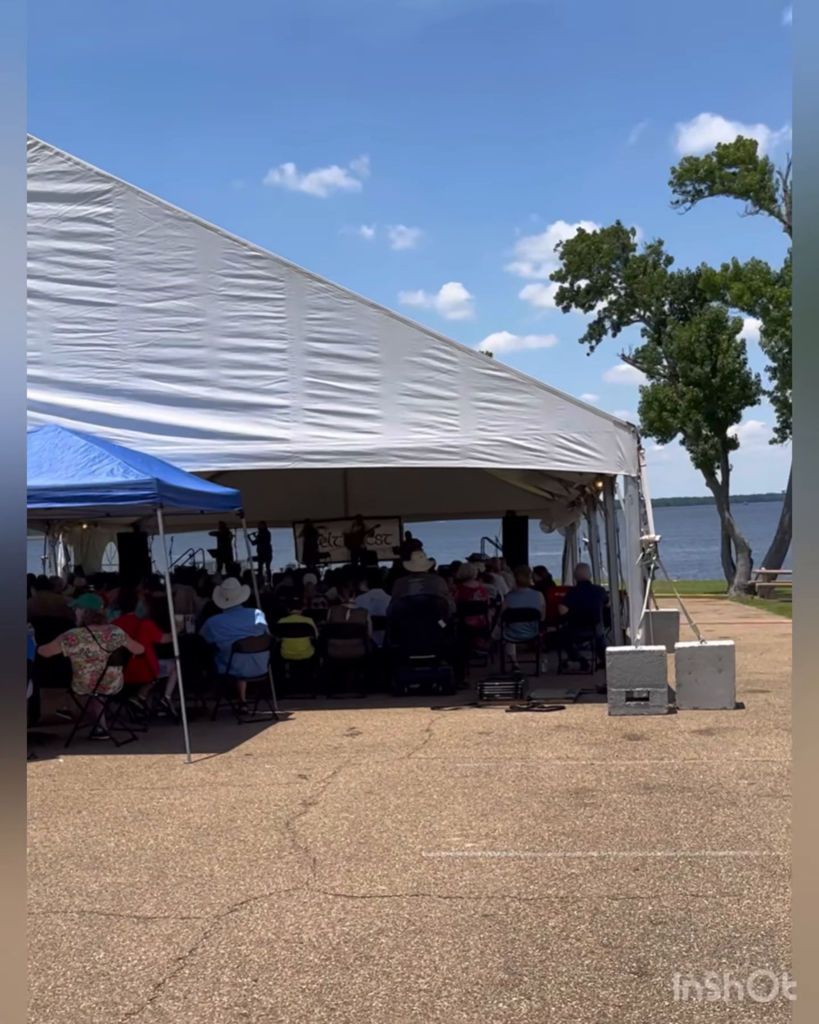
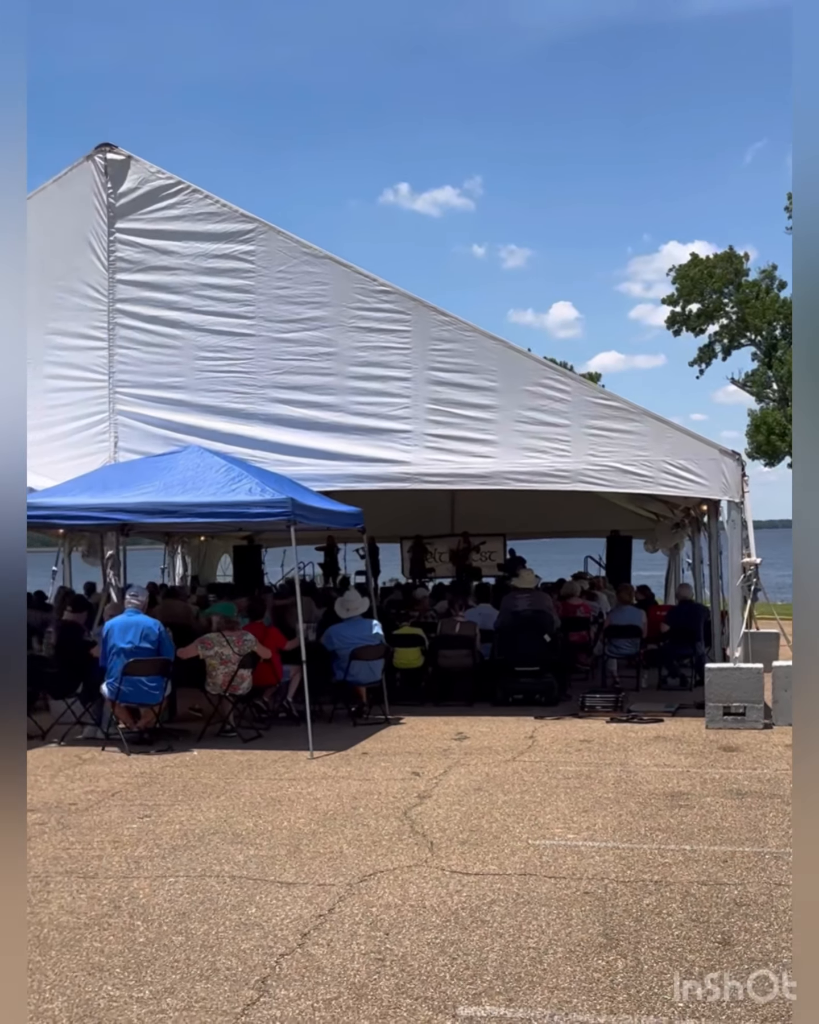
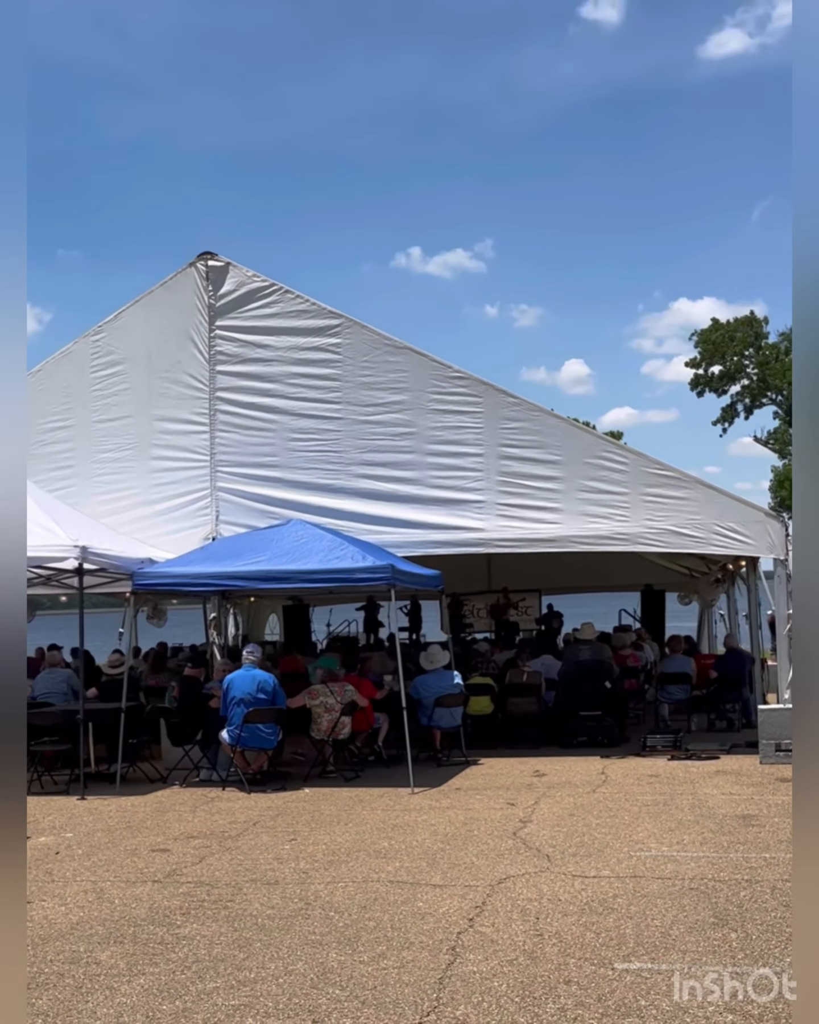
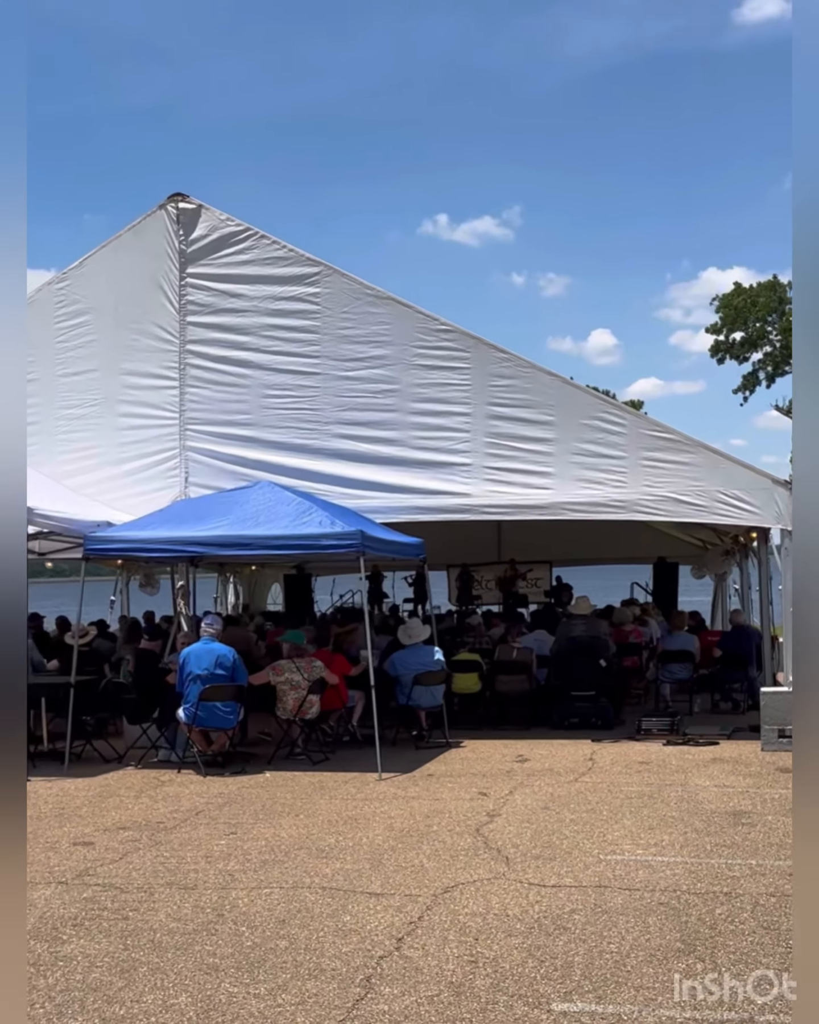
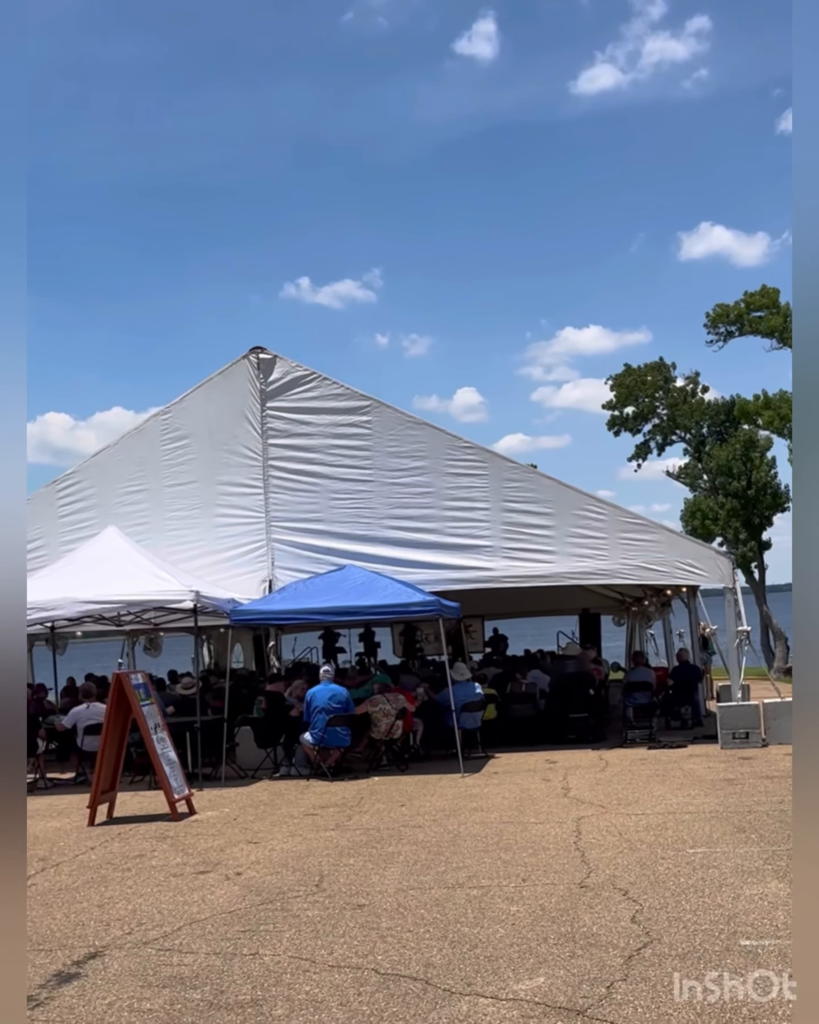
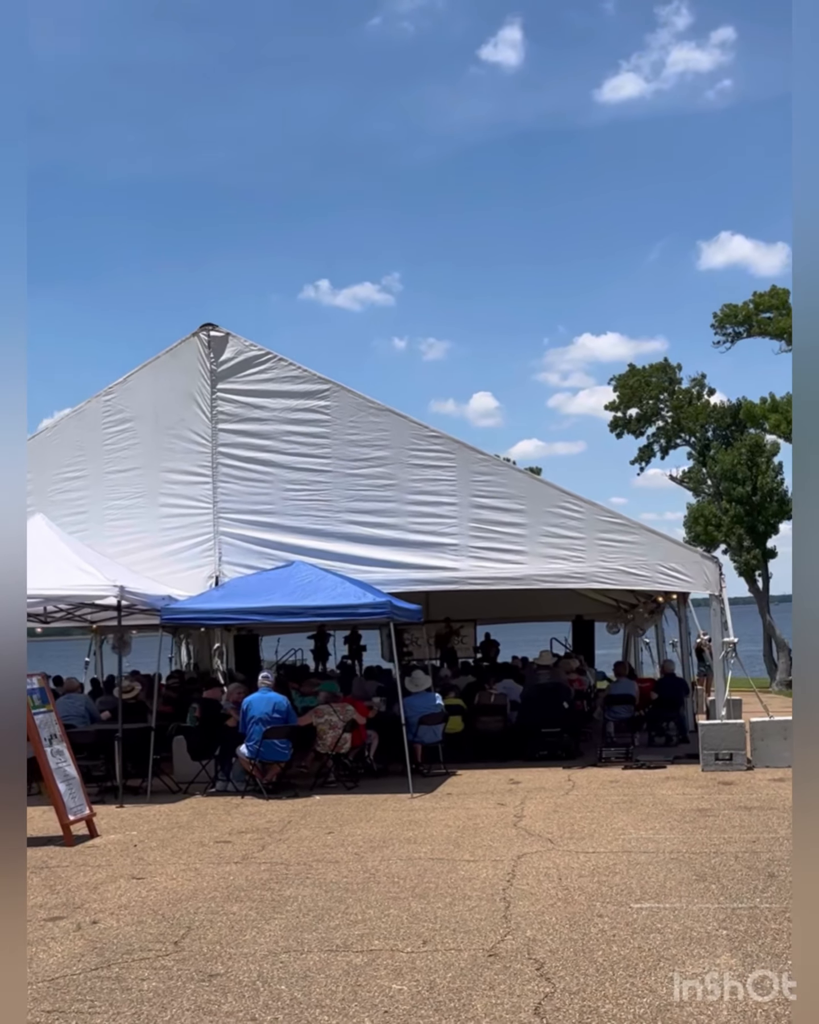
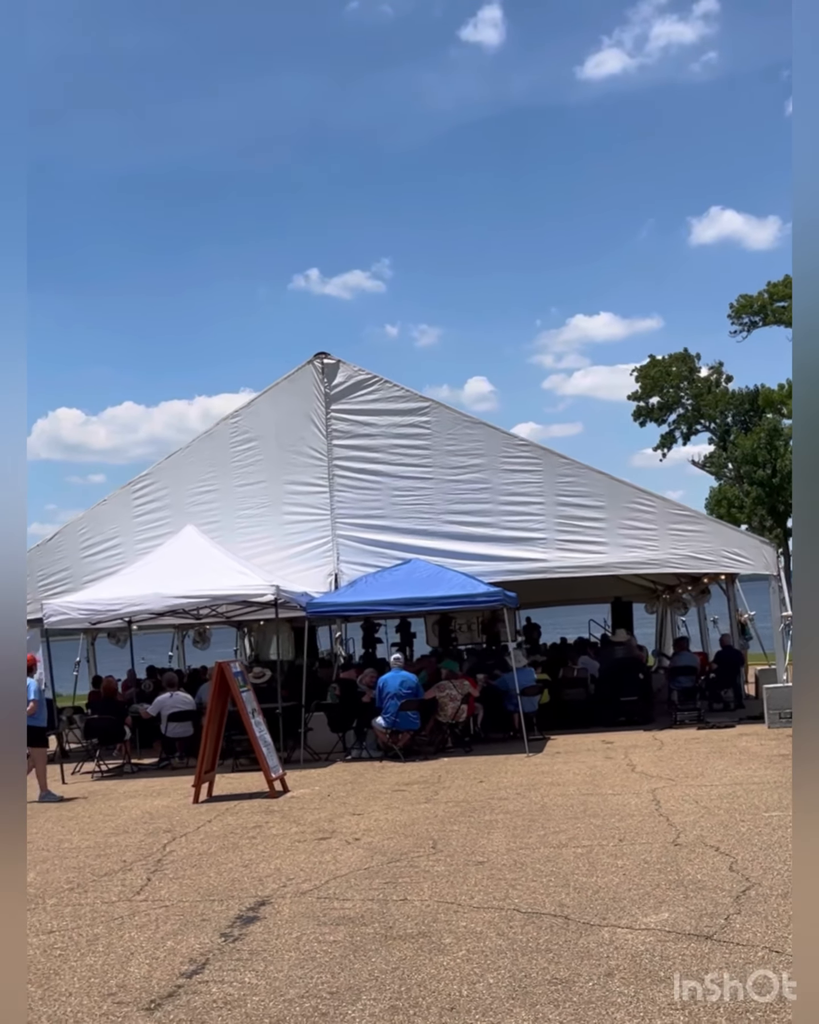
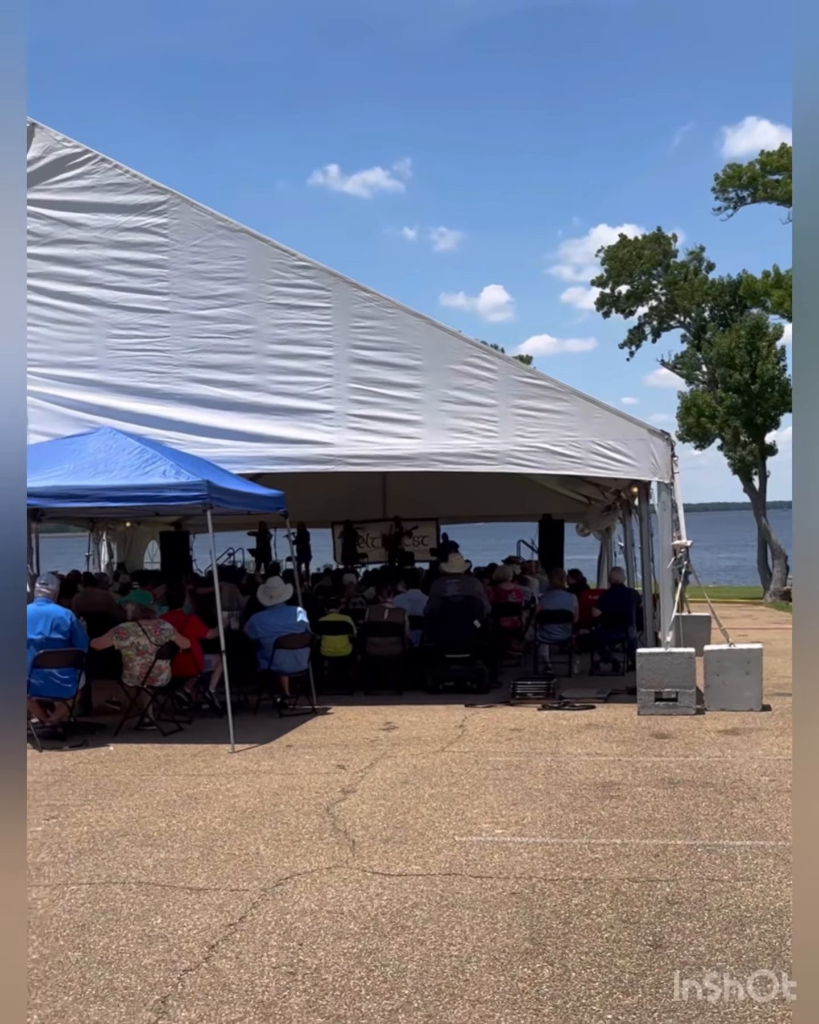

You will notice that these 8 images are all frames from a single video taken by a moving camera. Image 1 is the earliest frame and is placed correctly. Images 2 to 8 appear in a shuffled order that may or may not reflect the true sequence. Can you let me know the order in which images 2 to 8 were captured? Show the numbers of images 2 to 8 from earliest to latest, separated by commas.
8, 2, 4, 3, 6, 5, 7
